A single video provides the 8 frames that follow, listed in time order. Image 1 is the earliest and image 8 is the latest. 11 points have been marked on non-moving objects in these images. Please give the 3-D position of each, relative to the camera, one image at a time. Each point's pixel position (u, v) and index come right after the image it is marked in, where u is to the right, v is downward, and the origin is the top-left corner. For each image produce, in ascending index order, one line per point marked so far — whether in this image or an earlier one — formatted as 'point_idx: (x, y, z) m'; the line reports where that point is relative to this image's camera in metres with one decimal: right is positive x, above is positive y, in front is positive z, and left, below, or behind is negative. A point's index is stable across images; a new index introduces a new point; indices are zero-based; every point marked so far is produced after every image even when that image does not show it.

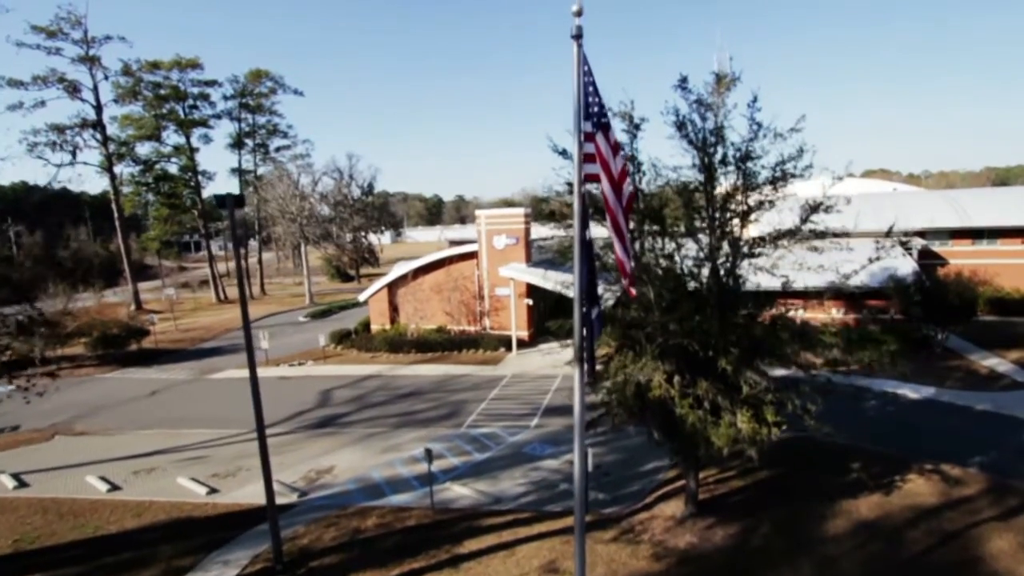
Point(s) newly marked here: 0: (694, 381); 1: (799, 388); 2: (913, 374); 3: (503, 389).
0: (+2.1, -1.1, +7.5) m
1: (+3.3, -1.2, +7.4) m
2: (+9.6, -2.0, +15.4) m
3: (-0.2, -2.5, +16.1) m
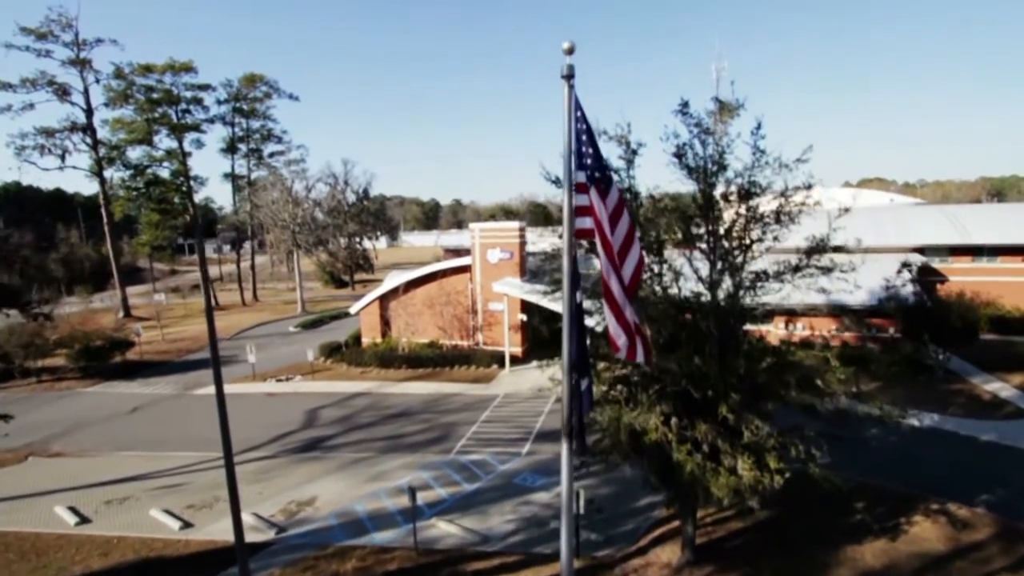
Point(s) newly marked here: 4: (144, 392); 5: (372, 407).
0: (+2.0, -1.5, +7.1) m
1: (+3.2, -1.6, +7.0) m
2: (+9.4, -2.6, +15.1) m
3: (-0.4, -3.0, +15.6) m
4: (-11.2, -3.2, +19.5) m
5: (-3.6, -3.1, +16.5) m
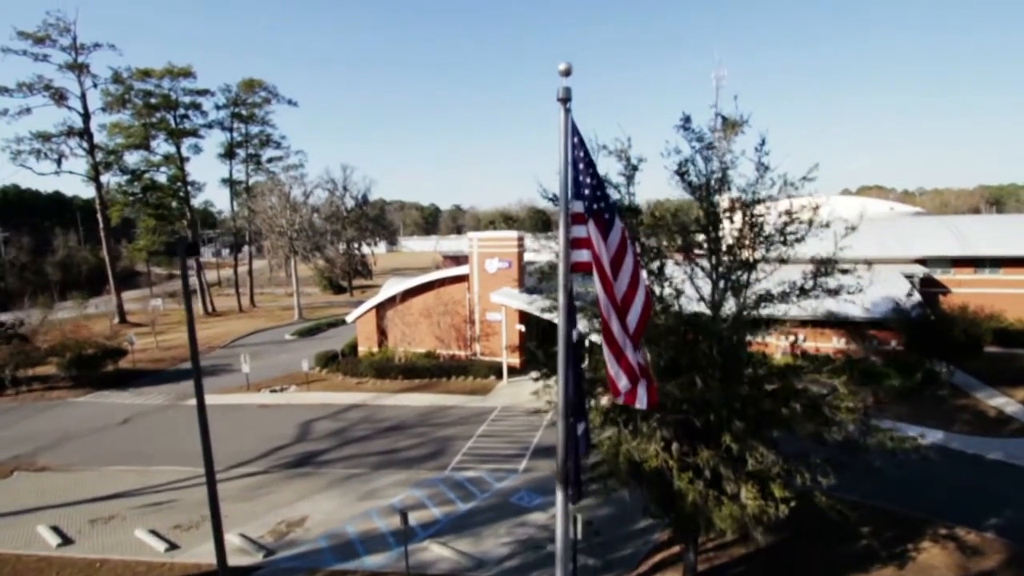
0: (+1.9, -1.7, +6.8) m
1: (+3.1, -1.8, +6.8) m
2: (+9.4, -2.9, +14.8) m
3: (-0.5, -3.3, +15.4) m
4: (-11.3, -3.4, +19.2) m
5: (-3.7, -3.3, +16.2) m
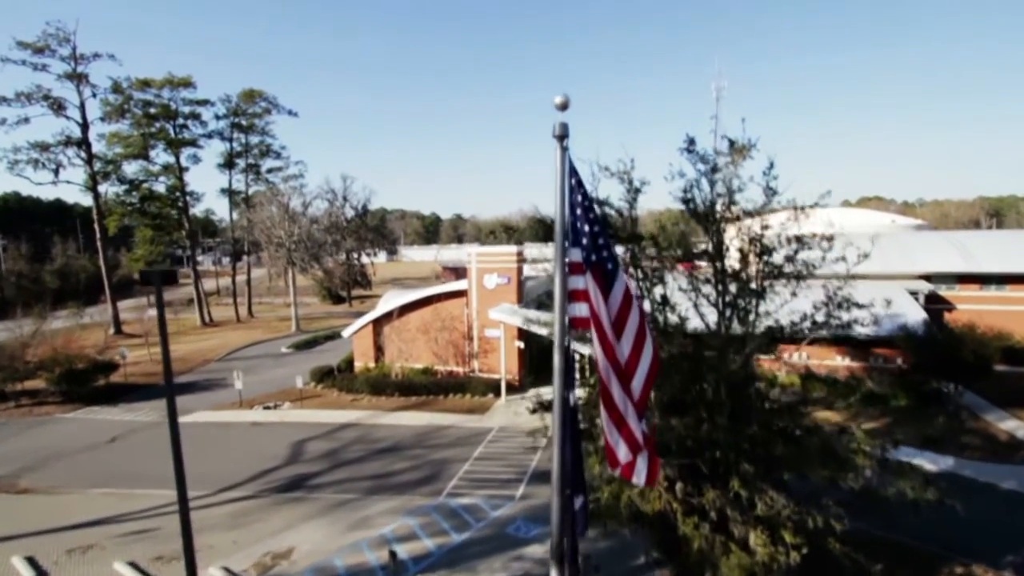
0: (+1.9, -2.0, +6.4) m
1: (+3.1, -2.1, +6.4) m
2: (+9.3, -3.4, +14.4) m
3: (-0.5, -3.7, +14.9) m
4: (-11.3, -3.8, +18.8) m
5: (-3.7, -3.7, +15.8) m
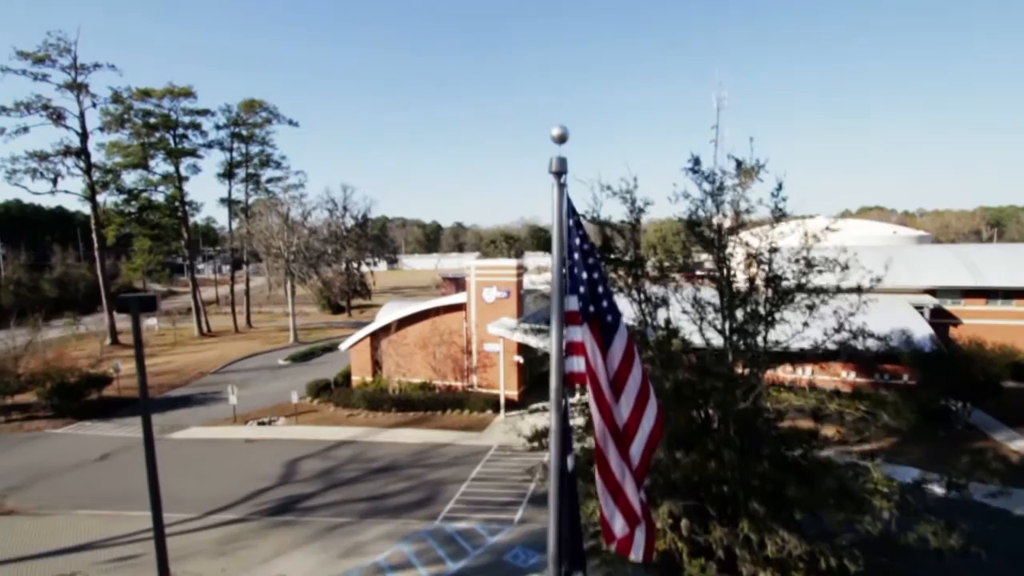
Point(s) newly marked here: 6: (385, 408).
0: (+1.8, -2.3, +6.1) m
1: (+3.0, -2.4, +6.0) m
2: (+9.3, -3.7, +14.0) m
3: (-0.6, -4.0, +14.6) m
4: (-11.3, -4.2, +18.5) m
5: (-3.7, -4.1, +15.4) m
6: (-3.9, -3.7, +19.8) m
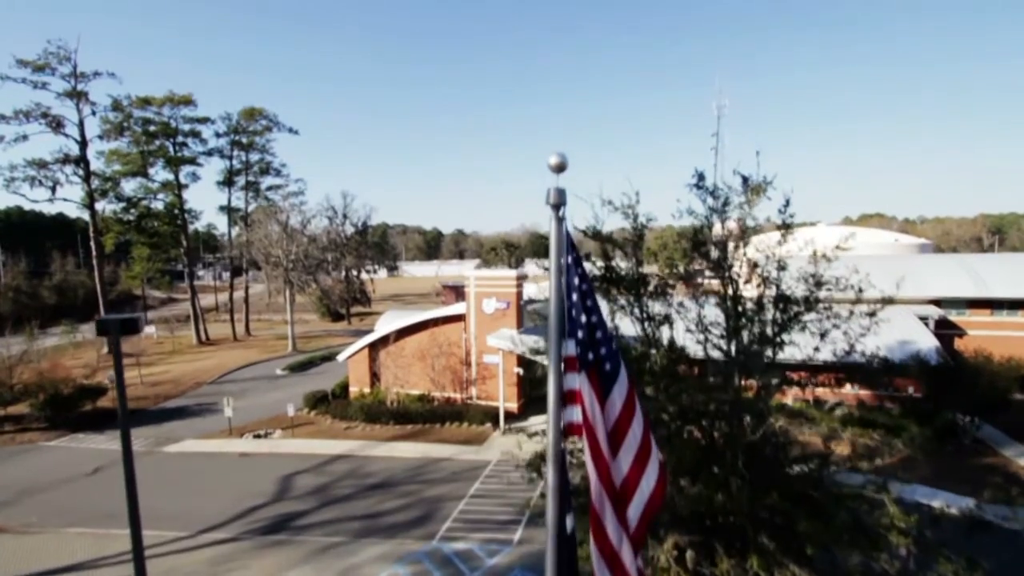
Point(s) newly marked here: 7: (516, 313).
0: (+1.8, -2.5, +5.8) m
1: (+3.0, -2.6, +5.8) m
2: (+9.2, -4.0, +13.7) m
3: (-0.6, -4.3, +14.3) m
4: (-11.4, -4.5, +18.2) m
5: (-3.8, -4.4, +15.1) m
6: (-3.9, -4.0, +19.5) m
7: (+0.1, -0.8, +19.7) m
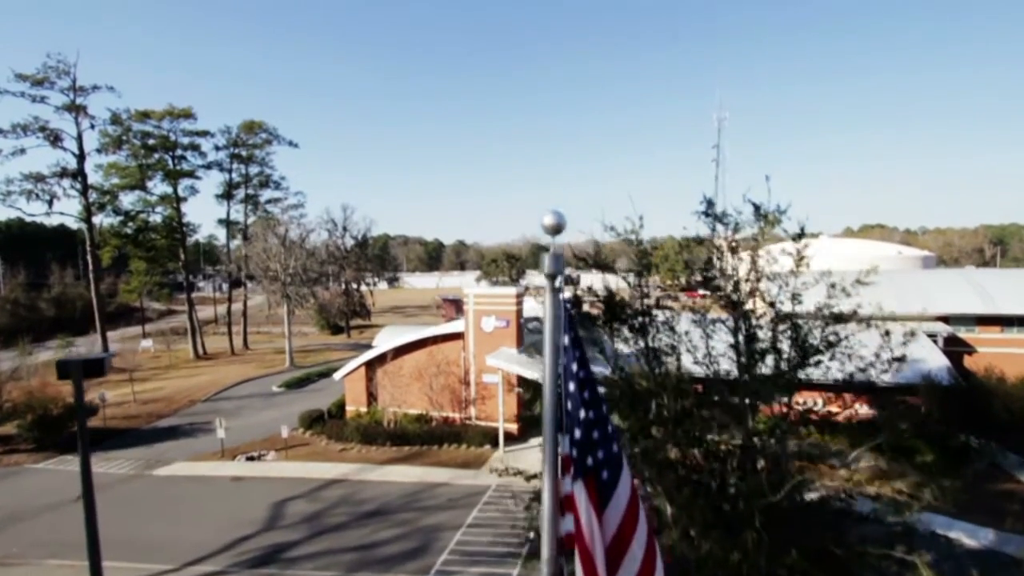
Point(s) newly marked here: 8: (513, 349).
0: (+1.8, -2.8, +5.3) m
1: (+3.0, -2.9, +5.3) m
2: (+9.2, -4.4, +13.2) m
3: (-0.6, -4.8, +13.8) m
4: (-11.4, -5.0, +17.7) m
5: (-3.8, -4.8, +14.7) m
6: (-3.9, -4.5, +19.0) m
7: (+0.1, -1.3, +19.2) m
8: (0.0, -1.8, +19.0) m
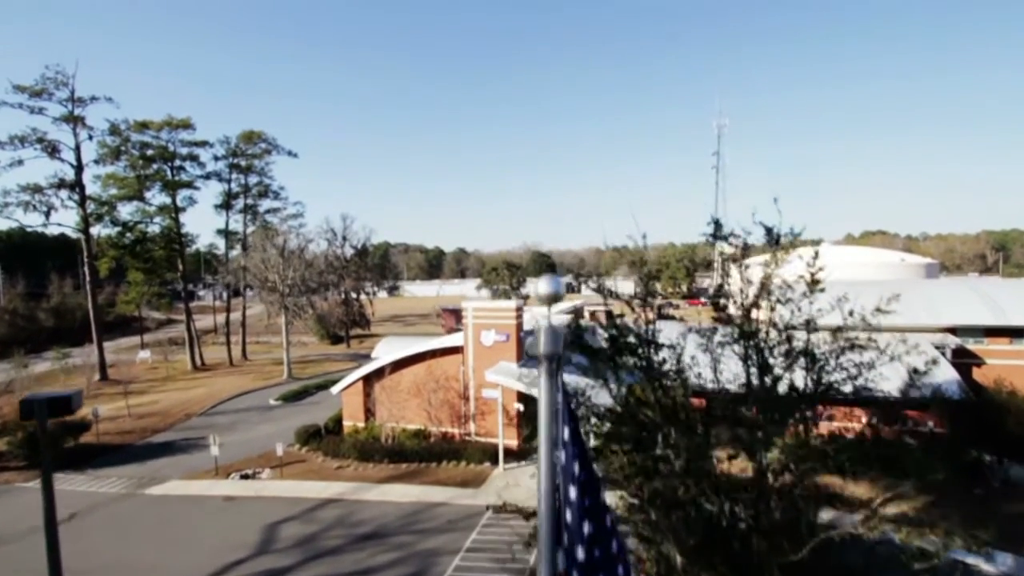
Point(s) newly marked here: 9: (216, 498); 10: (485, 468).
0: (+1.8, -3.0, +5.0) m
1: (+2.9, -3.1, +4.9) m
2: (+9.2, -4.7, +12.8) m
3: (-0.6, -5.1, +13.4) m
4: (-11.4, -5.5, +17.3) m
5: (-3.8, -5.2, +14.3) m
6: (-3.9, -4.9, +18.6) m
7: (+0.1, -1.7, +18.8) m
8: (0.0, -2.2, +18.6) m
9: (-7.5, -5.4, +16.4) m
10: (-0.7, -5.0, +17.8) m
